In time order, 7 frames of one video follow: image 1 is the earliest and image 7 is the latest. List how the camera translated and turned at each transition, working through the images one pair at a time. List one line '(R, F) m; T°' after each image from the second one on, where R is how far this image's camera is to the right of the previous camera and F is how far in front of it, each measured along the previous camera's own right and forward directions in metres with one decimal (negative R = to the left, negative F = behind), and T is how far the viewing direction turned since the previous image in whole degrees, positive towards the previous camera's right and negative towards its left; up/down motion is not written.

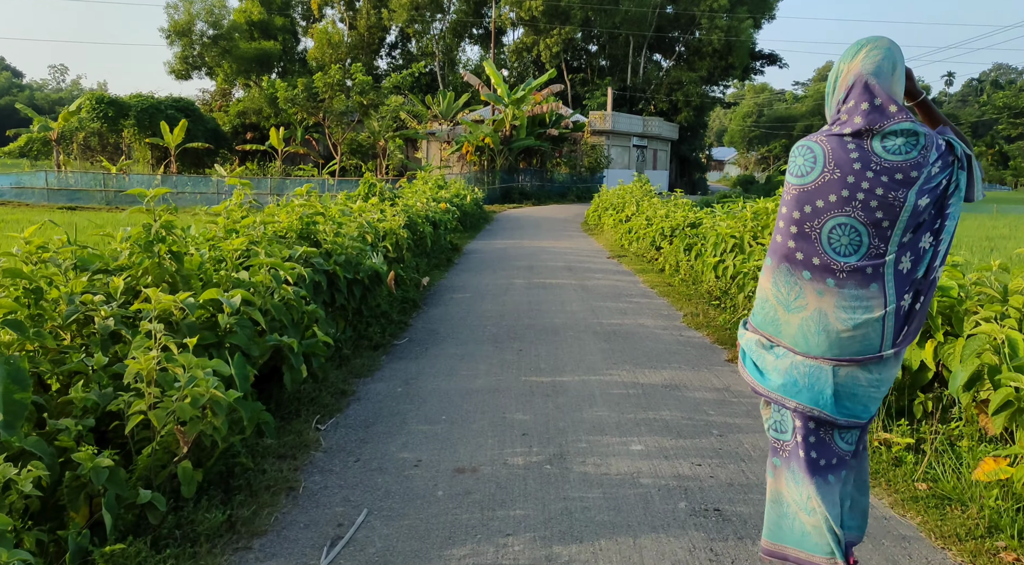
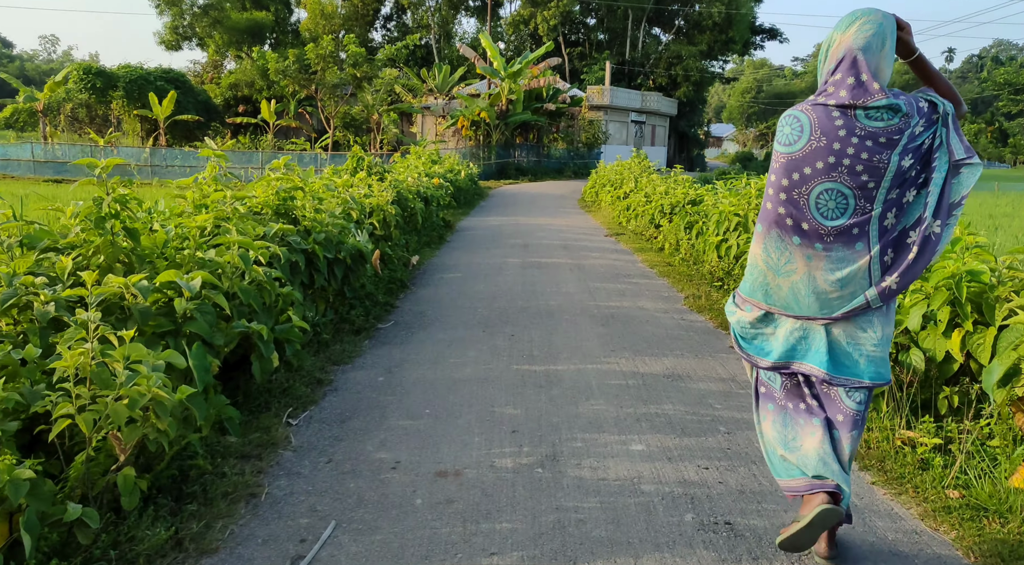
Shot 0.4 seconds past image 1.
(0.0, +0.4) m; 0°
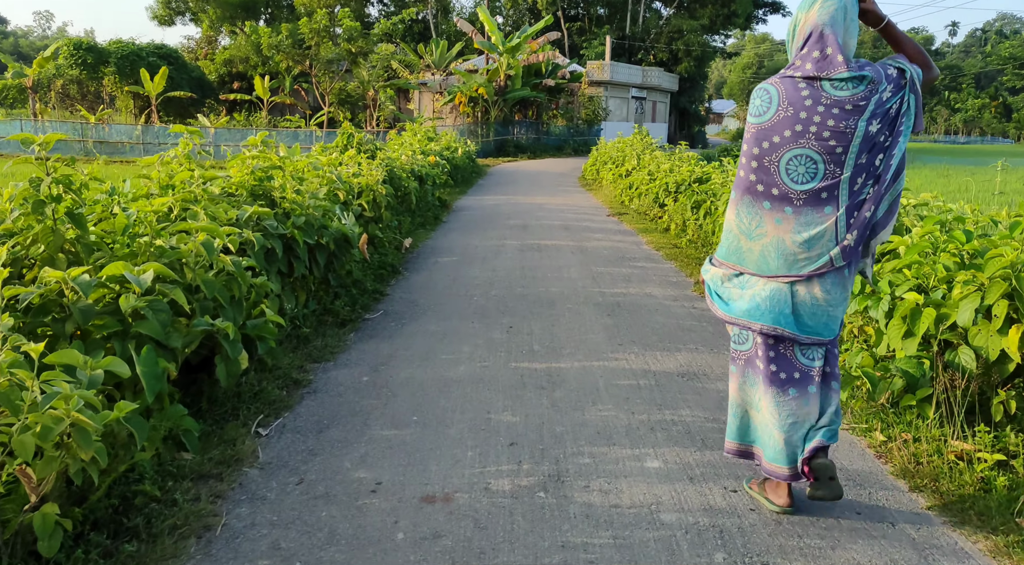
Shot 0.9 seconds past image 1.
(0.0, +0.5) m; 0°
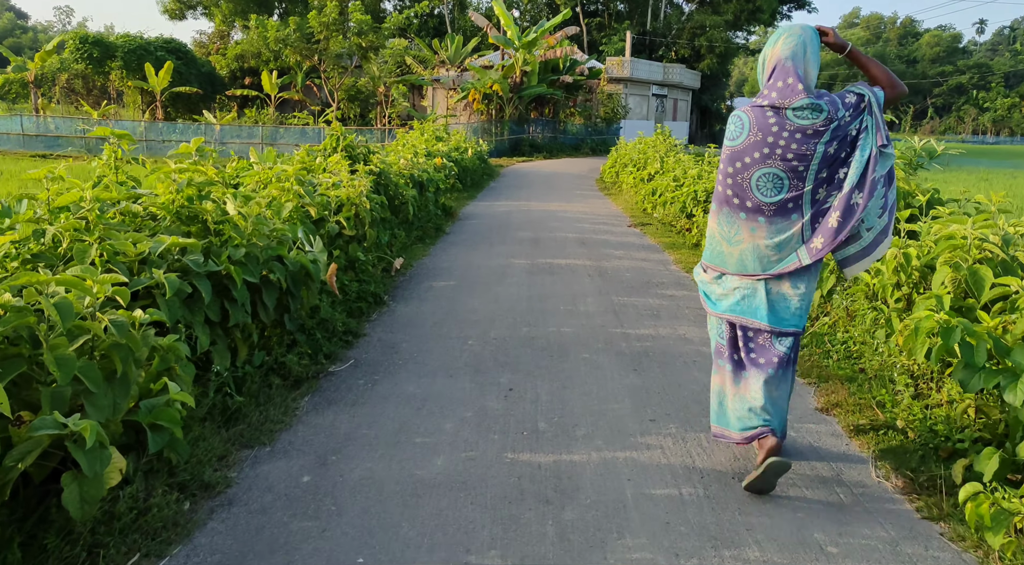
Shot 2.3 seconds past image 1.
(+0.1, +1.2) m; -1°
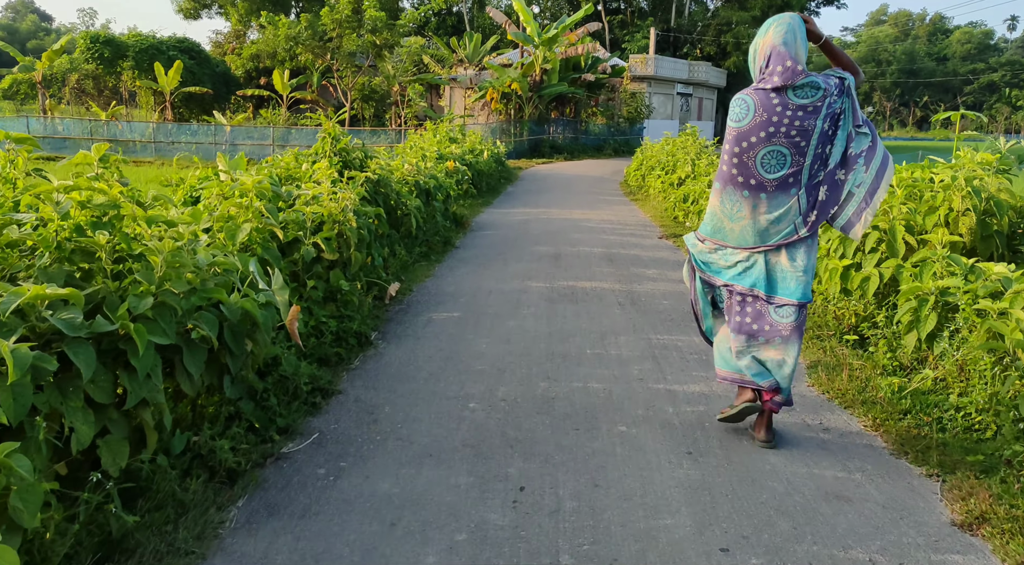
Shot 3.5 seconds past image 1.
(0.0, +1.2) m; -1°
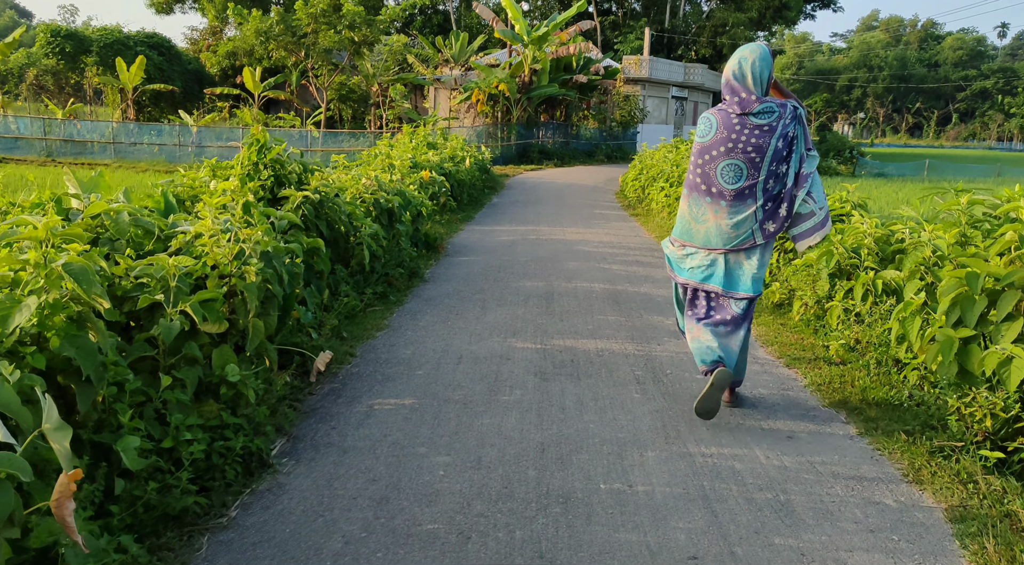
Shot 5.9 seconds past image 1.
(+0.1, +1.8) m; +1°
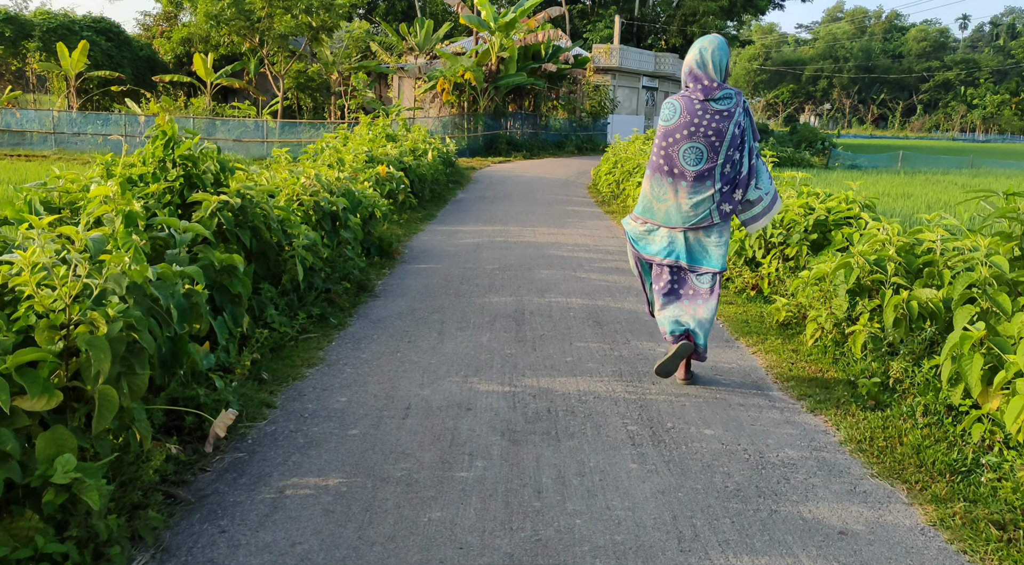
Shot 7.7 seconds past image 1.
(0.0, +1.0) m; +2°
